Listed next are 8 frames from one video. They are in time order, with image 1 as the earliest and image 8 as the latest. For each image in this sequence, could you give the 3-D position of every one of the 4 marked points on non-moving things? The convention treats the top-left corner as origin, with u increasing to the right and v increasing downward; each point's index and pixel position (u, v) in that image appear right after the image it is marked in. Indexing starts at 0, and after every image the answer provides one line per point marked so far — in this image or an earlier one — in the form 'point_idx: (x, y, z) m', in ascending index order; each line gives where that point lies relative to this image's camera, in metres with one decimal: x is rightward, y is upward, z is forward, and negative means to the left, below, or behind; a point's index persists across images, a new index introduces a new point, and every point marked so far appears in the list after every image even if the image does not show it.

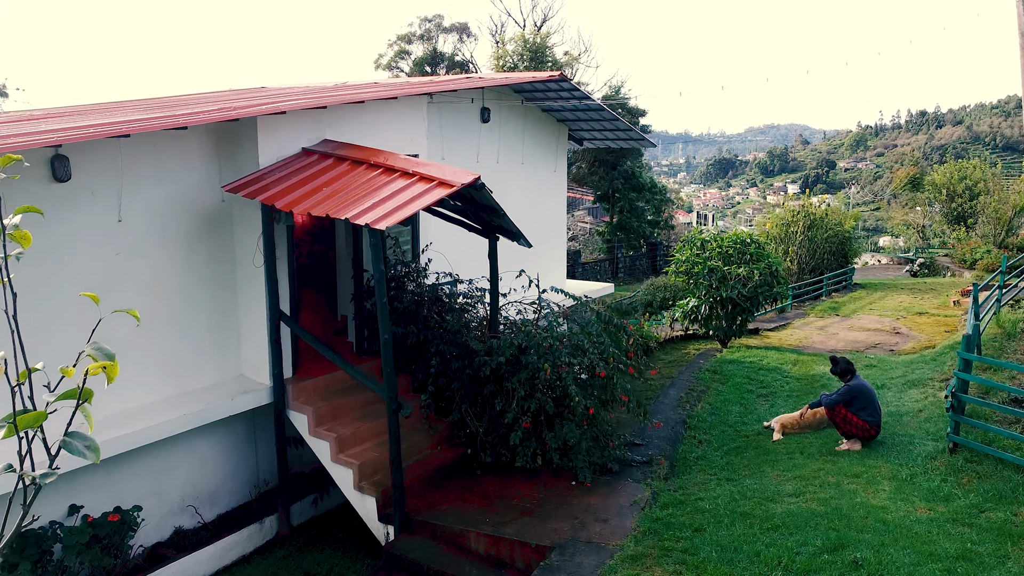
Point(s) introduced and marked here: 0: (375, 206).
0: (-1.2, +0.7, +5.8) m
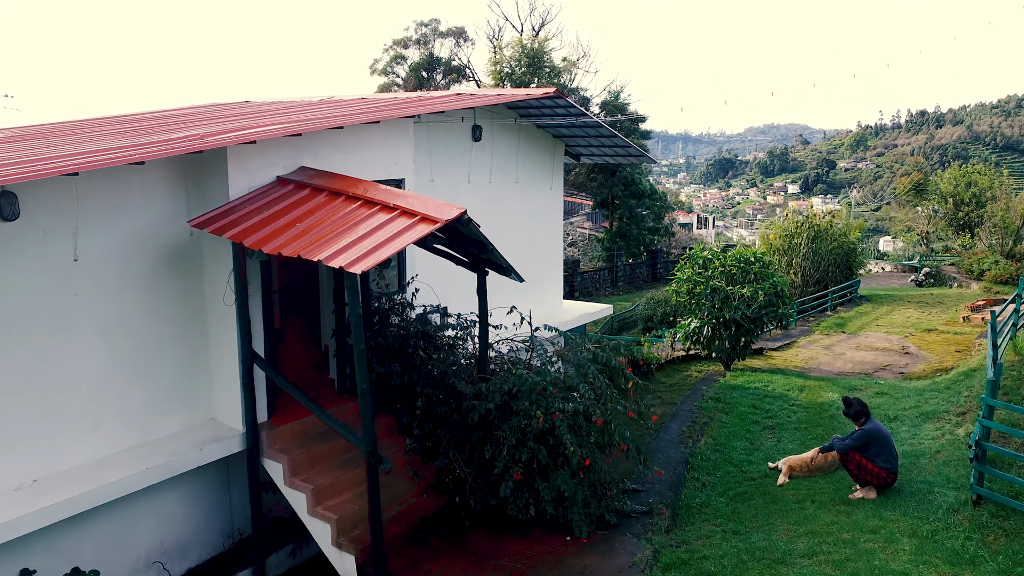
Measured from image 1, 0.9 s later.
0: (-1.3, +0.3, +5.4) m
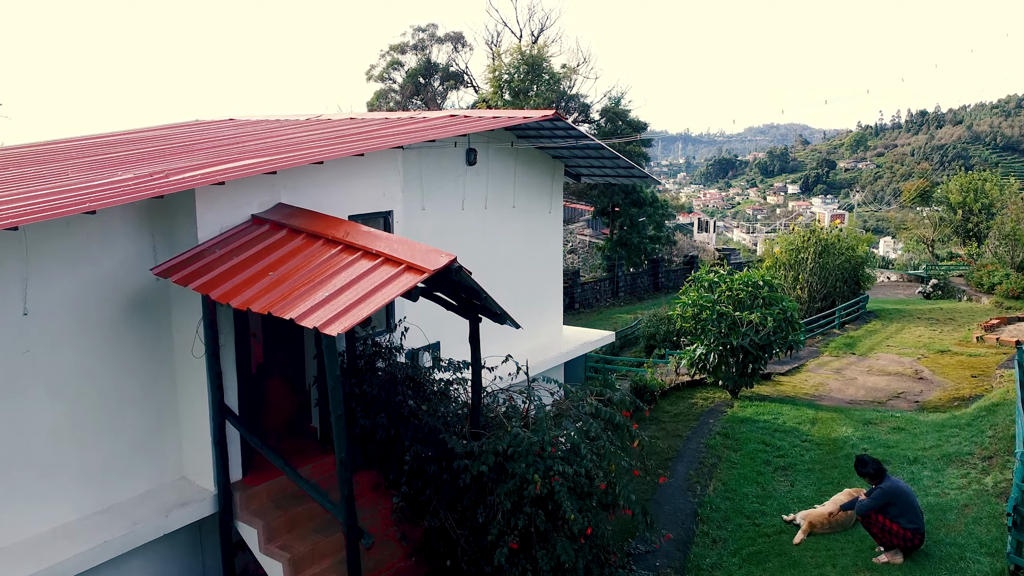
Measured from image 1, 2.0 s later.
0: (-1.3, -0.1, +4.8) m
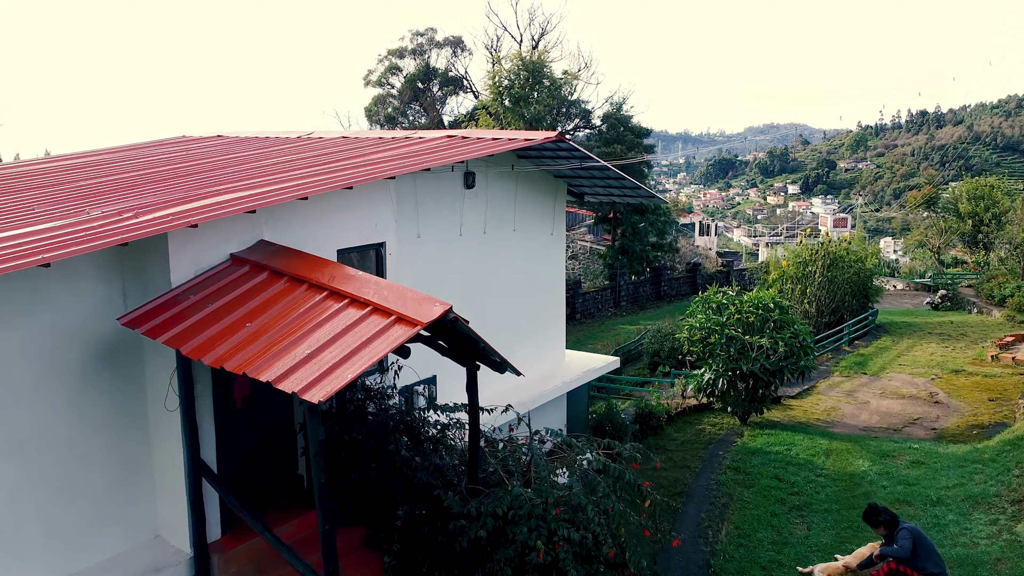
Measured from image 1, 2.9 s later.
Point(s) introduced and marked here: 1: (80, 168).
0: (-1.3, -0.4, +4.4) m
1: (-4.9, +1.4, +7.8) m
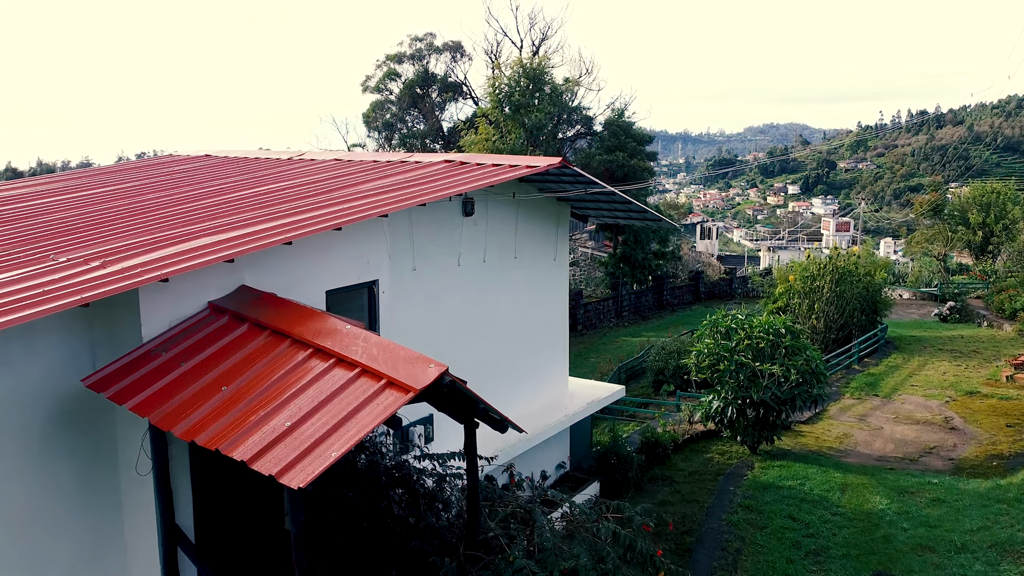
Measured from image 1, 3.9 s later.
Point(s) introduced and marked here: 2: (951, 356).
0: (-1.3, -0.8, +4.0) m
1: (-4.9, +1.0, +7.3) m
2: (+10.4, -1.6, +16.3) m
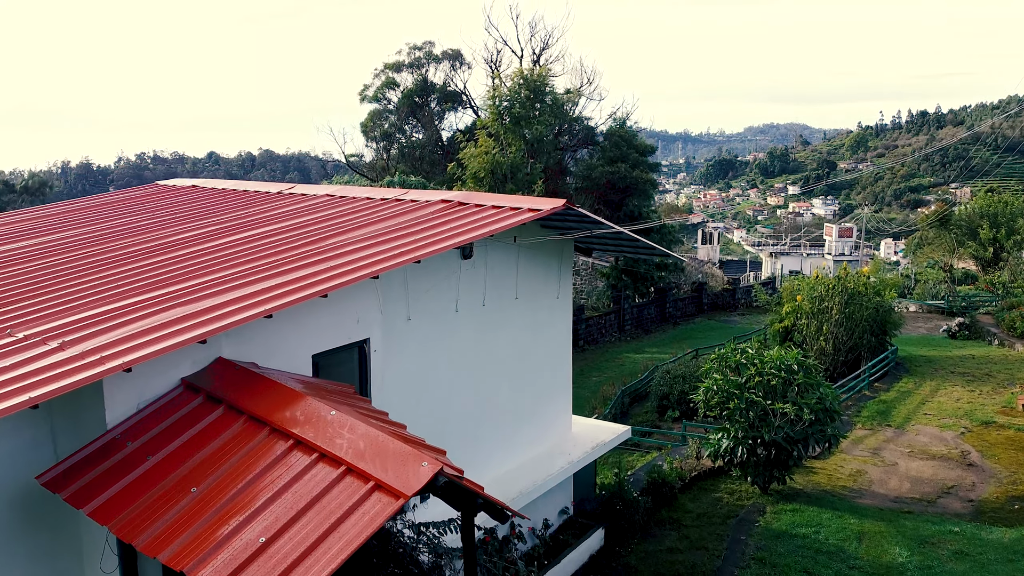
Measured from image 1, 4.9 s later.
0: (-1.3, -1.3, +3.5) m
1: (-4.8, +0.5, +6.9) m
2: (+10.4, -2.1, +15.9) m
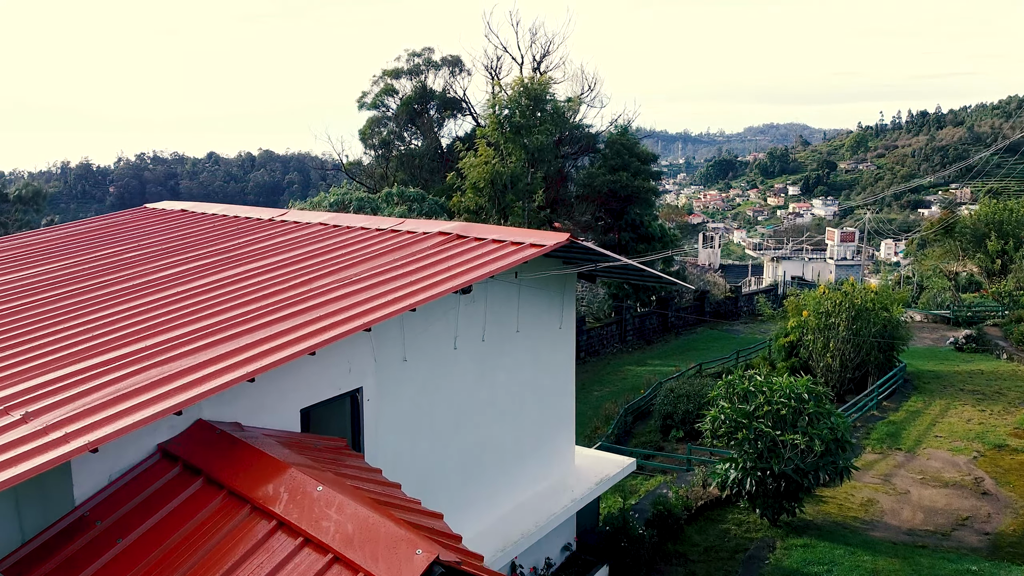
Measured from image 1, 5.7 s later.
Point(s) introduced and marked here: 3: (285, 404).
0: (-1.3, -1.7, +3.2) m
1: (-4.8, +0.1, +6.6) m
2: (+10.4, -2.5, +15.5) m
3: (-1.7, -0.8, +5.2) m
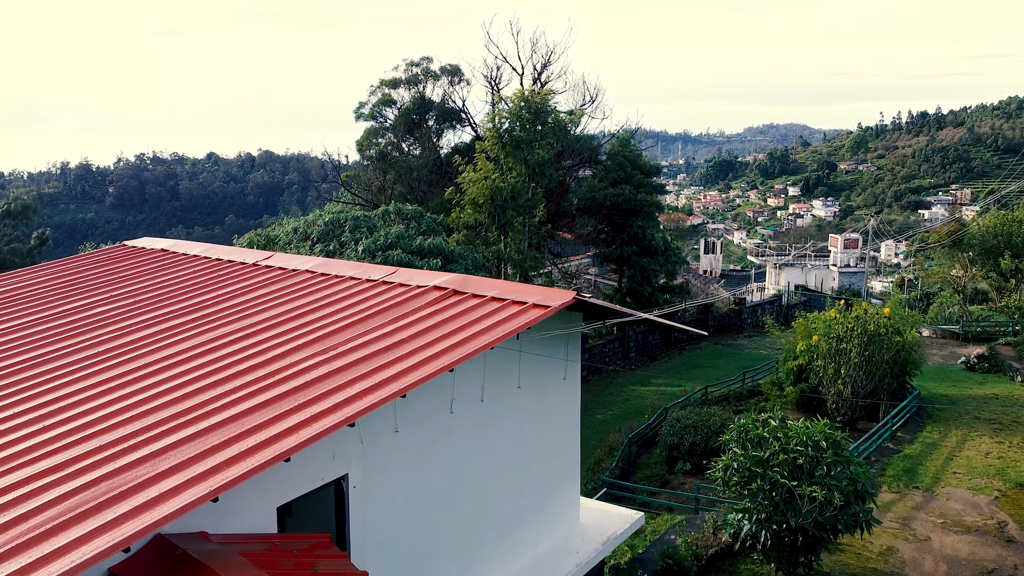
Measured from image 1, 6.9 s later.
0: (-1.2, -2.3, +2.7) m
1: (-4.8, -0.5, +6.0) m
2: (+10.4, -3.0, +15.0) m
3: (-1.7, -1.4, +4.6) m
